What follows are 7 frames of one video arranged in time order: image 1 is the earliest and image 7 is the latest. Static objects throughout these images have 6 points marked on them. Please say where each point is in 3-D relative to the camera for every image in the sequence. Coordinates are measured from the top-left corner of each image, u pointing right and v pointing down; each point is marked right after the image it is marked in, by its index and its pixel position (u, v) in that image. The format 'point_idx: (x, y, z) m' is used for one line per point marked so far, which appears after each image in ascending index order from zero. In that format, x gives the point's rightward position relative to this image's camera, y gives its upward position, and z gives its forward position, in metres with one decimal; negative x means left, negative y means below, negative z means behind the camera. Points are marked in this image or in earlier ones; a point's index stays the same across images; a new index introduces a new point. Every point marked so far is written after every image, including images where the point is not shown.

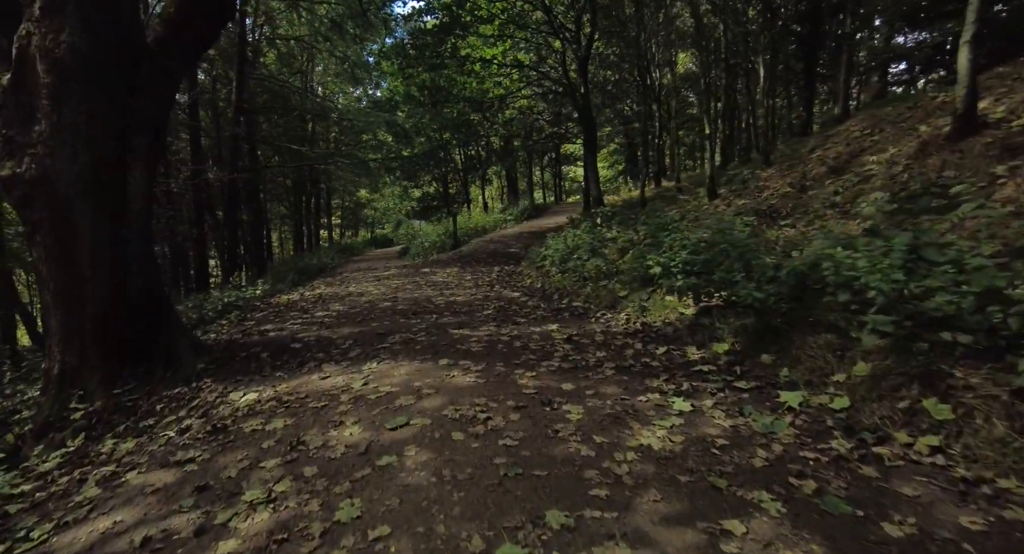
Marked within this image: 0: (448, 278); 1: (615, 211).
0: (-1.6, 0.0, +15.1) m
1: (+2.9, +1.8, +17.4) m
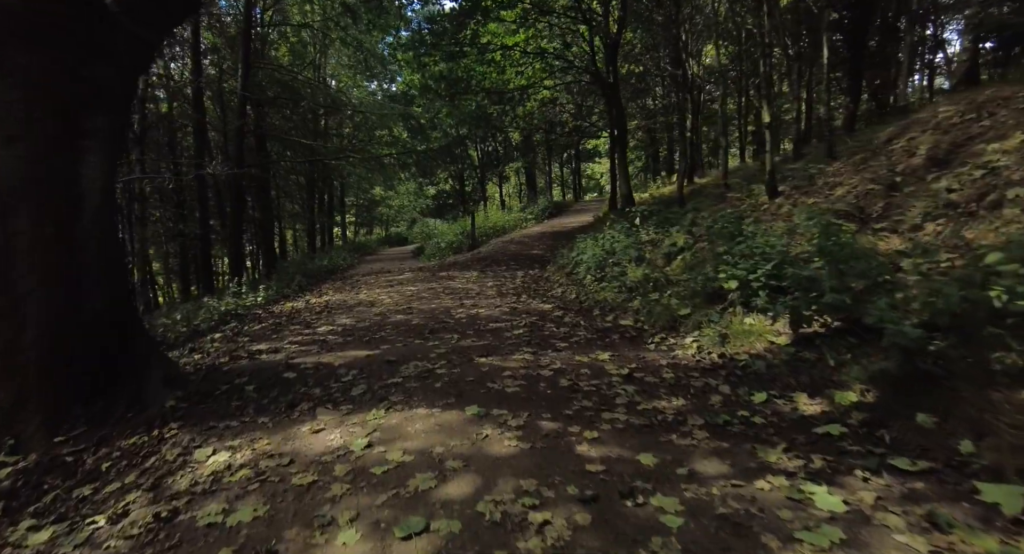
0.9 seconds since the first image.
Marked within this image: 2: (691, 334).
0: (-1.0, -0.2, +13.7) m
1: (+3.6, +1.7, +15.9) m
2: (+1.9, -0.6, +6.6) m
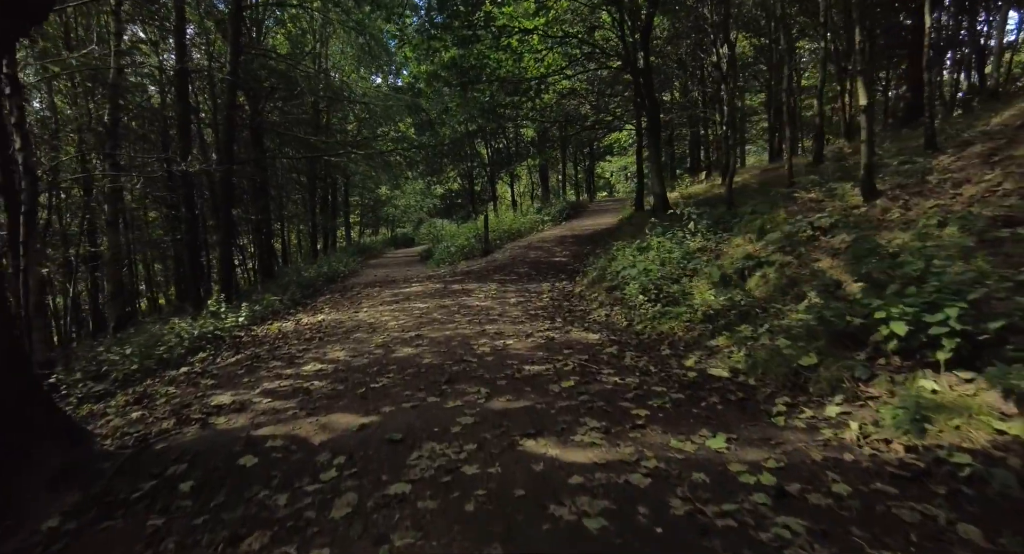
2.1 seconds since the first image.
0: (-0.5, -0.4, +11.6) m
1: (+4.1, +1.4, +13.7) m
2: (+2.4, -0.9, +4.5) m
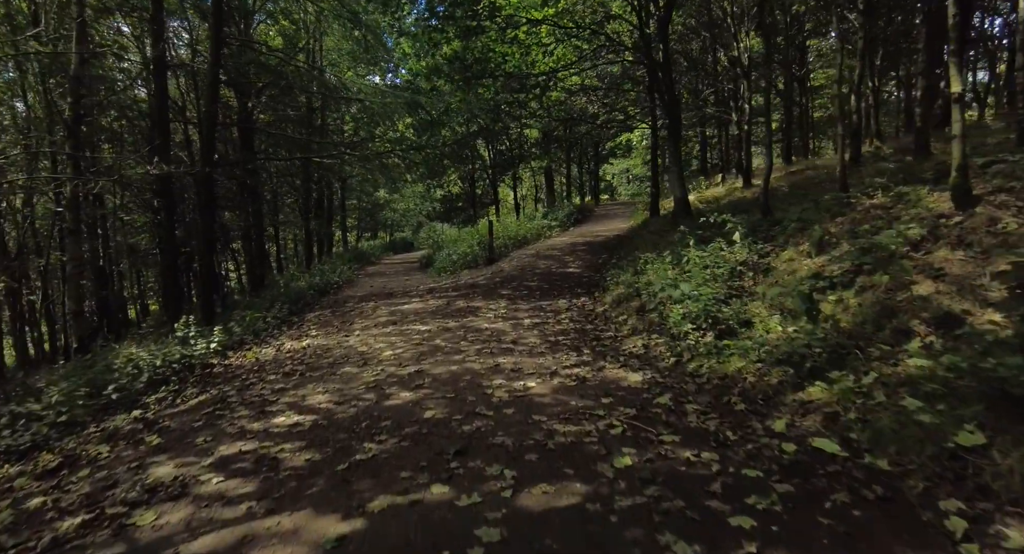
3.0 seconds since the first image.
0: (-0.2, -0.7, +10.1) m
1: (+4.3, +1.1, +12.2) m
2: (+2.6, -1.2, +3.0) m
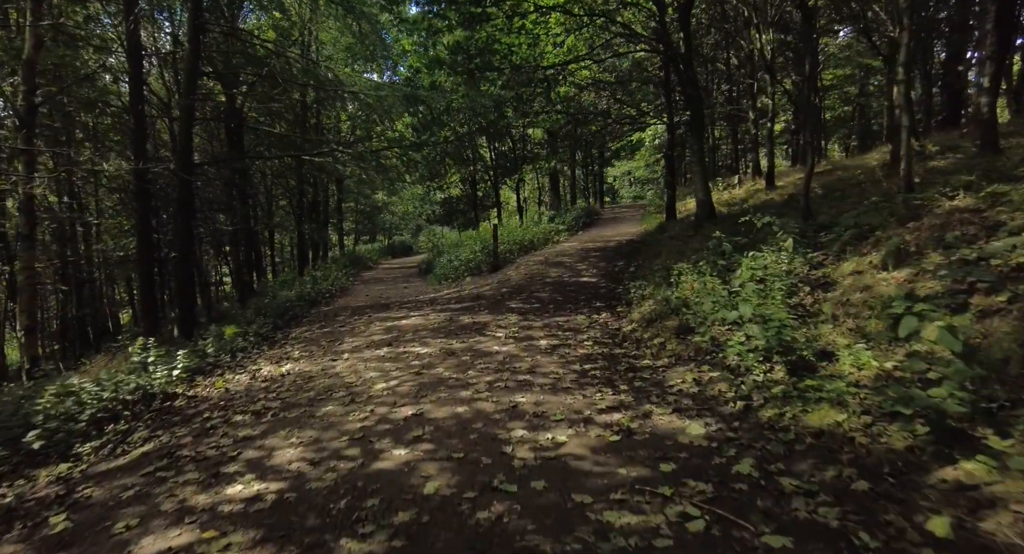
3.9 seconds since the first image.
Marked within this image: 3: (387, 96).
0: (0.0, -0.9, +8.7) m
1: (+4.5, +0.9, +10.8) m
2: (+2.8, -1.4, +1.6) m
3: (-3.1, +4.5, +15.3) m
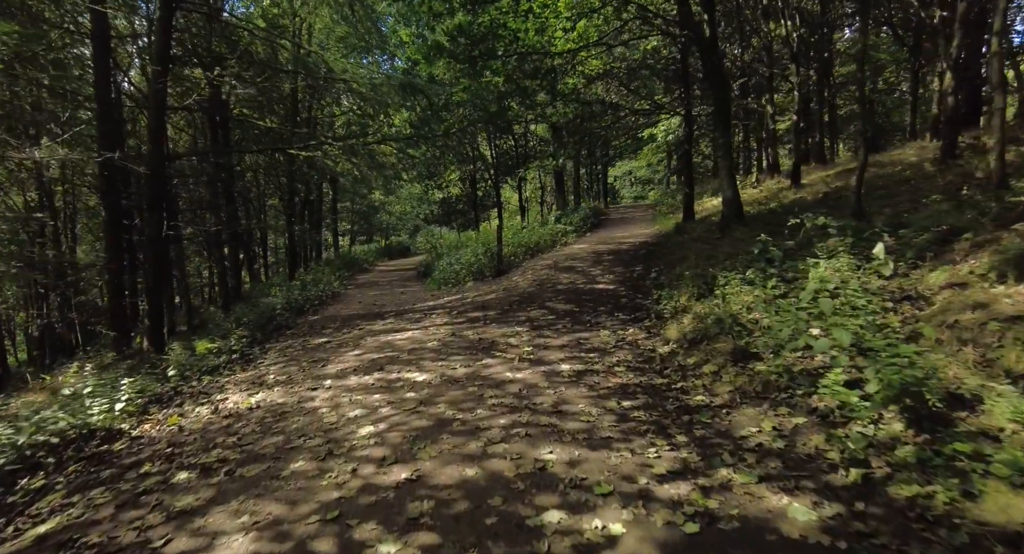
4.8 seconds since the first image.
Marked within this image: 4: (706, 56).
0: (+0.1, -1.1, +7.2) m
1: (+4.7, +0.8, +9.4) m
2: (+3.0, -1.5, +0.1) m
3: (-2.9, +4.3, +13.9) m
4: (+4.8, +5.5, +15.3) m
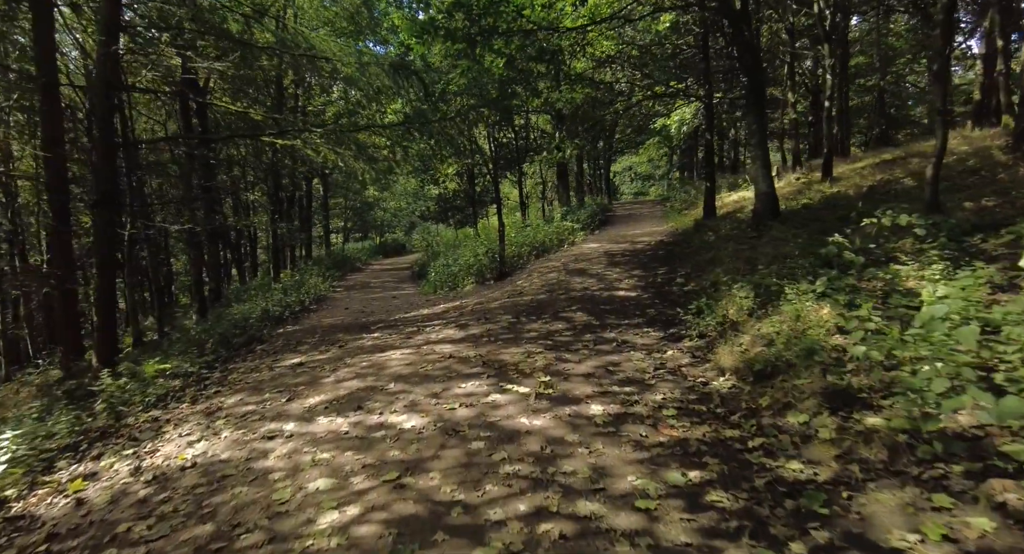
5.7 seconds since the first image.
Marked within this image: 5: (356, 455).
0: (+0.3, -1.2, +5.5) m
1: (+4.9, +0.6, +7.7) m
2: (+3.2, -1.7, -1.6) m
3: (-2.8, +4.2, +12.1) m
4: (+4.9, +5.4, +13.5) m
5: (-1.3, -1.4, +4.9) m
